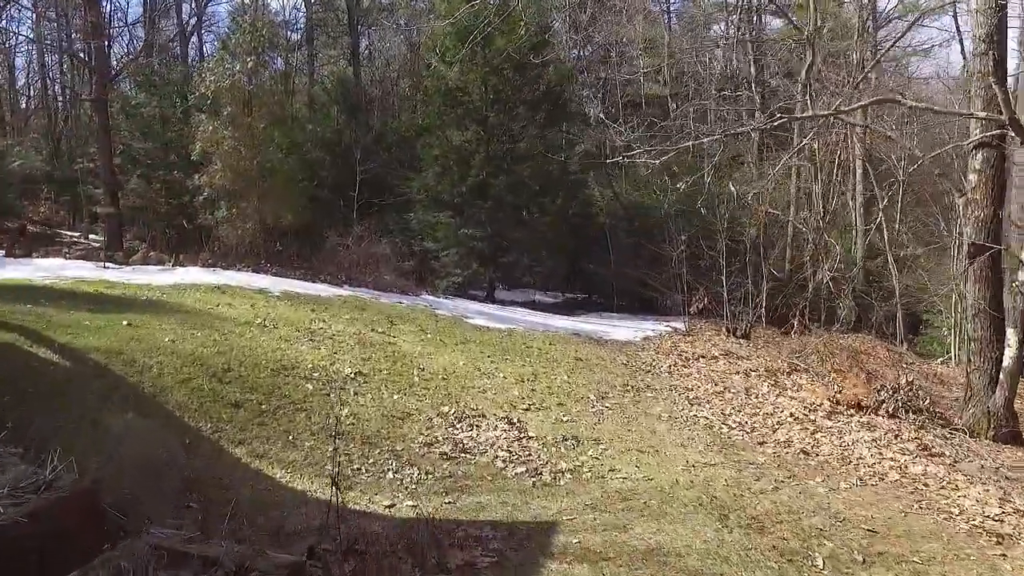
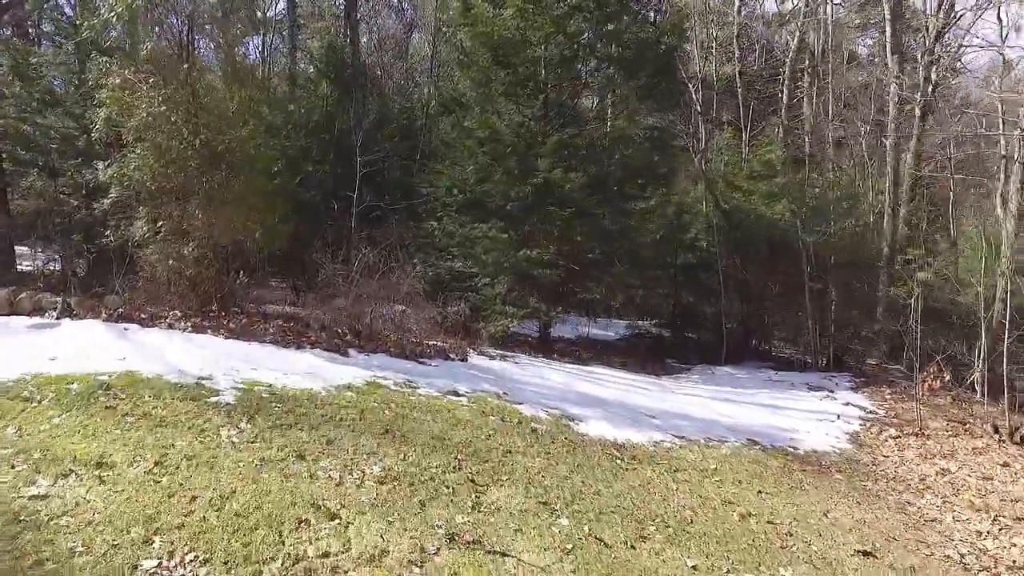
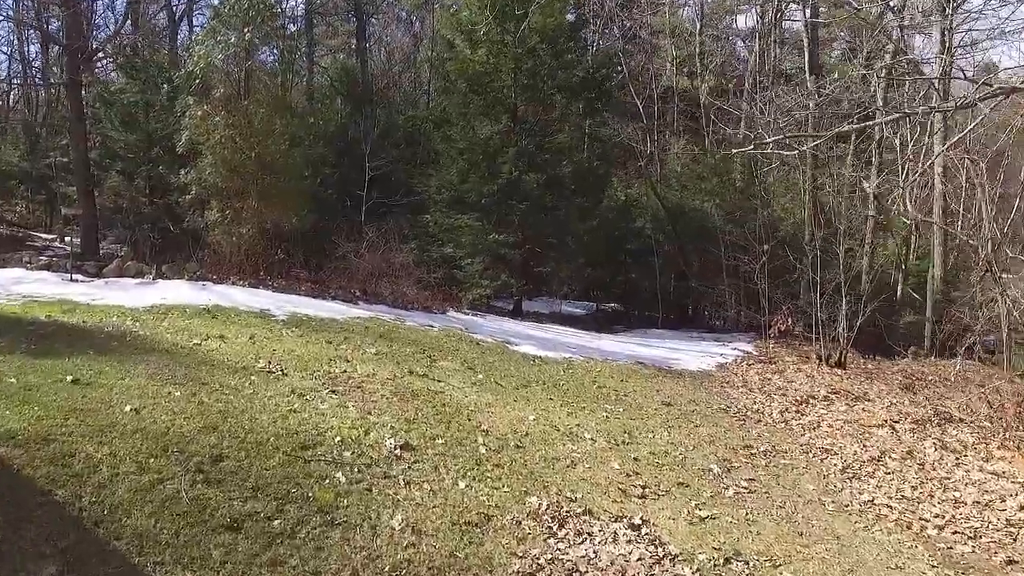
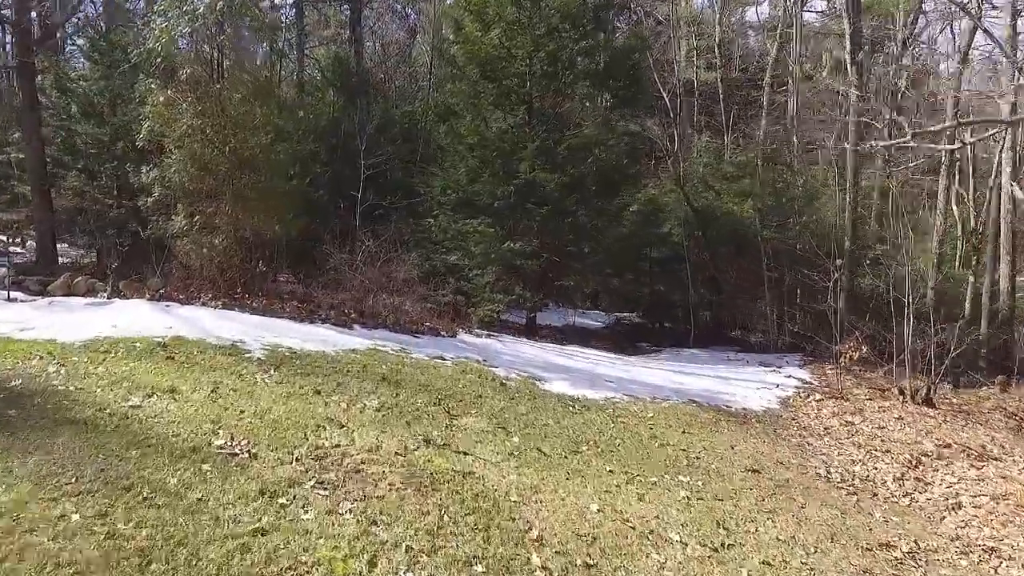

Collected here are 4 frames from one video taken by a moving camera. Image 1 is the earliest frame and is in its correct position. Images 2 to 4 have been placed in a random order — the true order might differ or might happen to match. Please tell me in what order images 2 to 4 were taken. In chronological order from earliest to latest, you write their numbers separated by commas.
3, 4, 2
